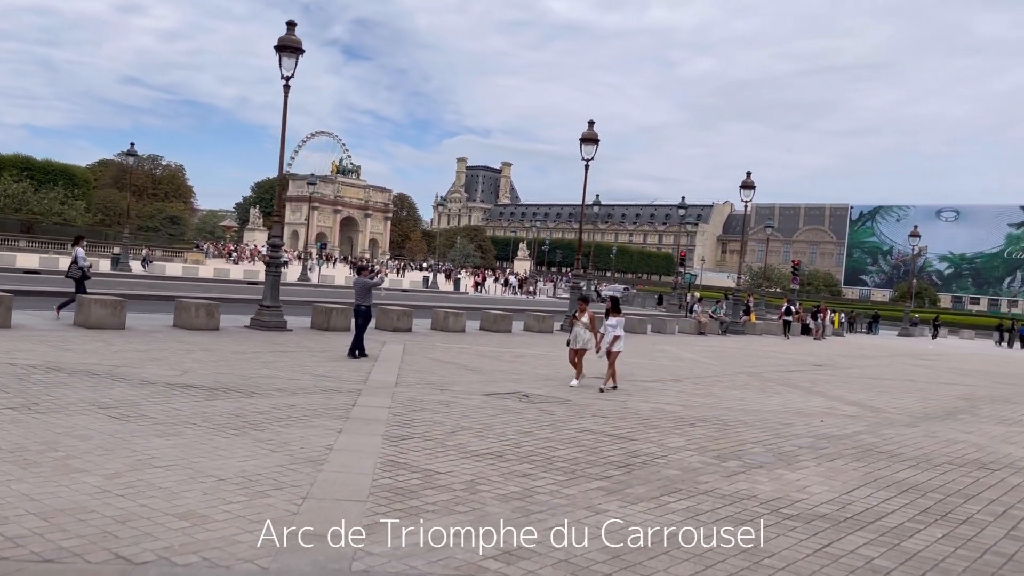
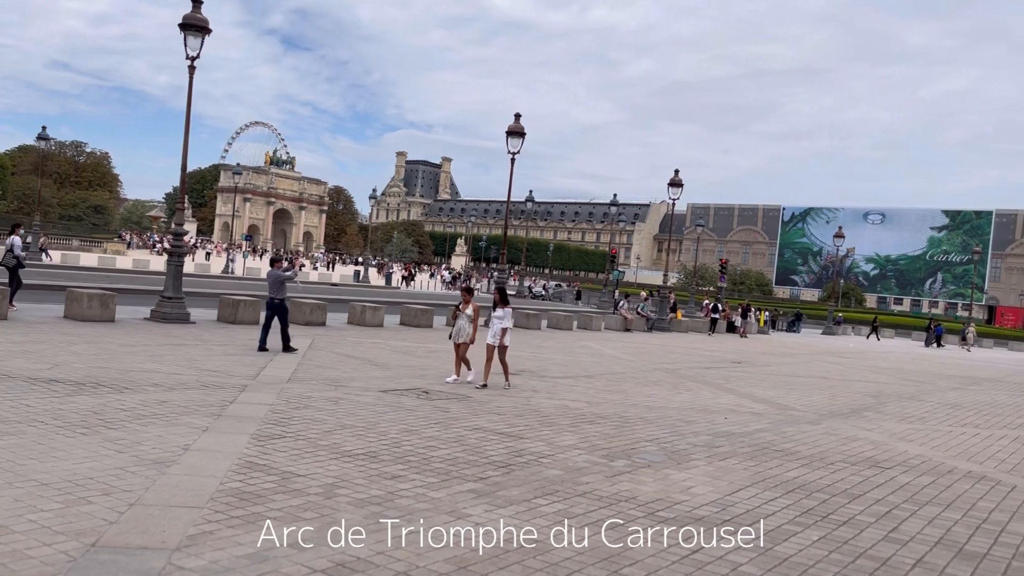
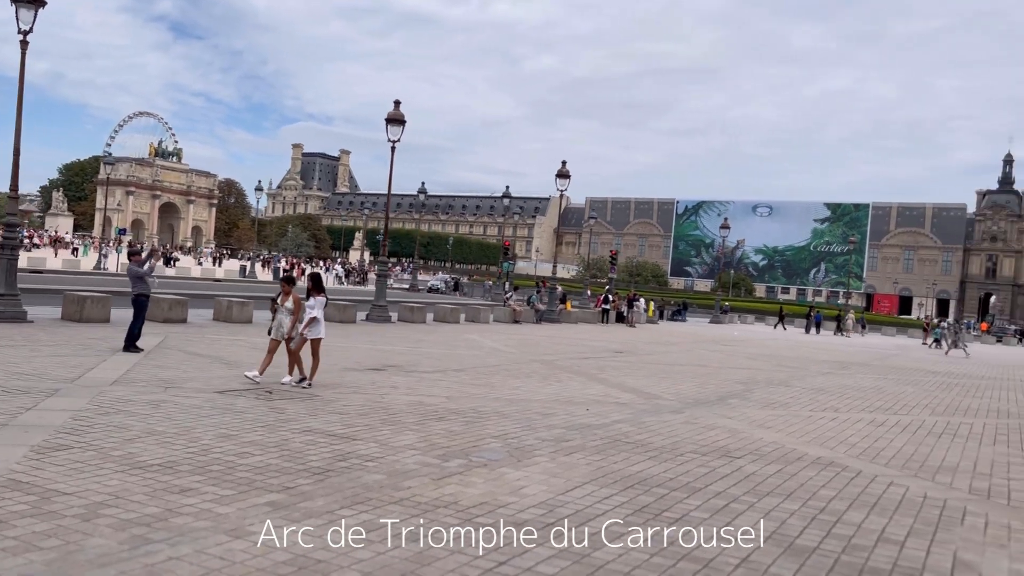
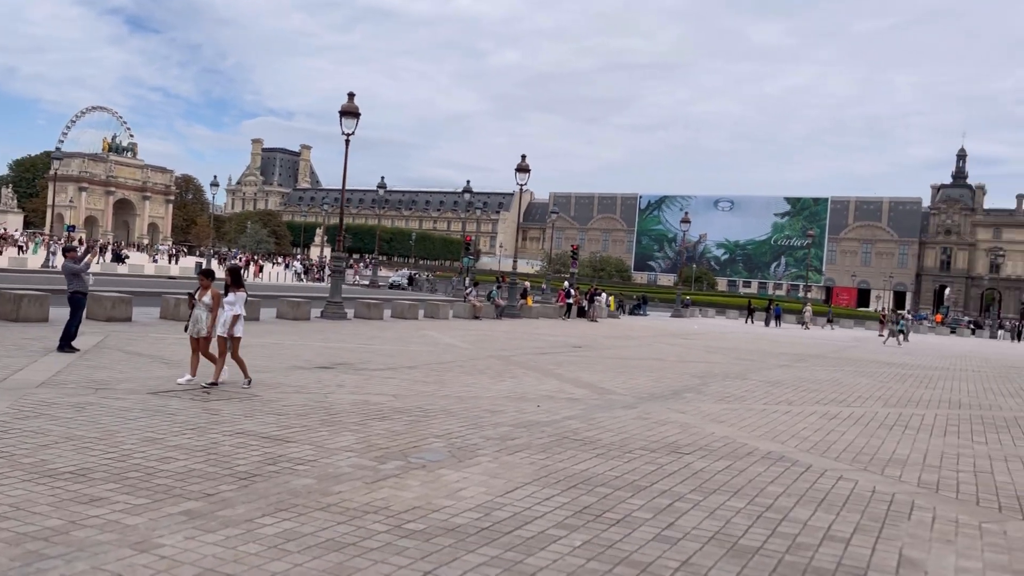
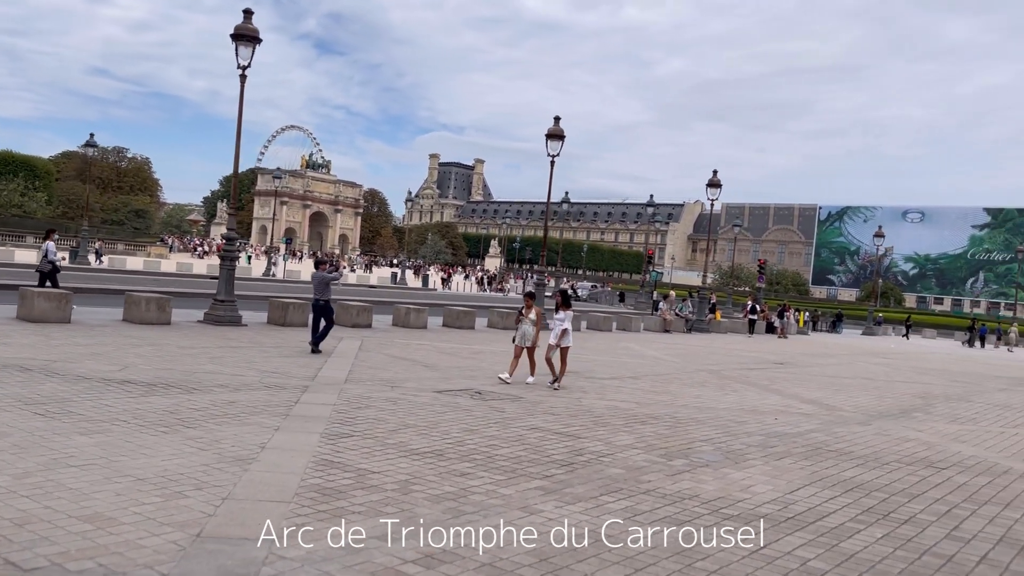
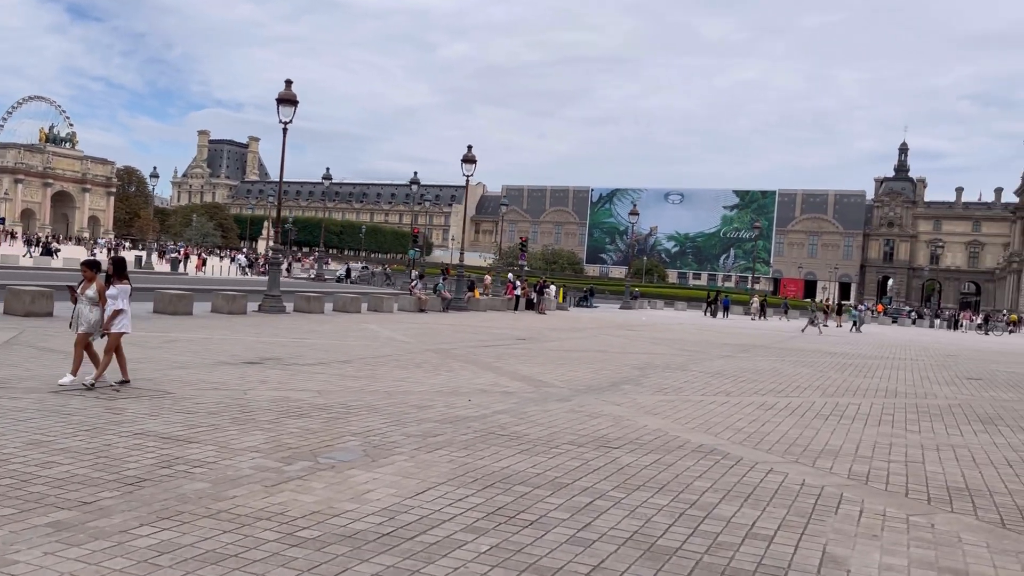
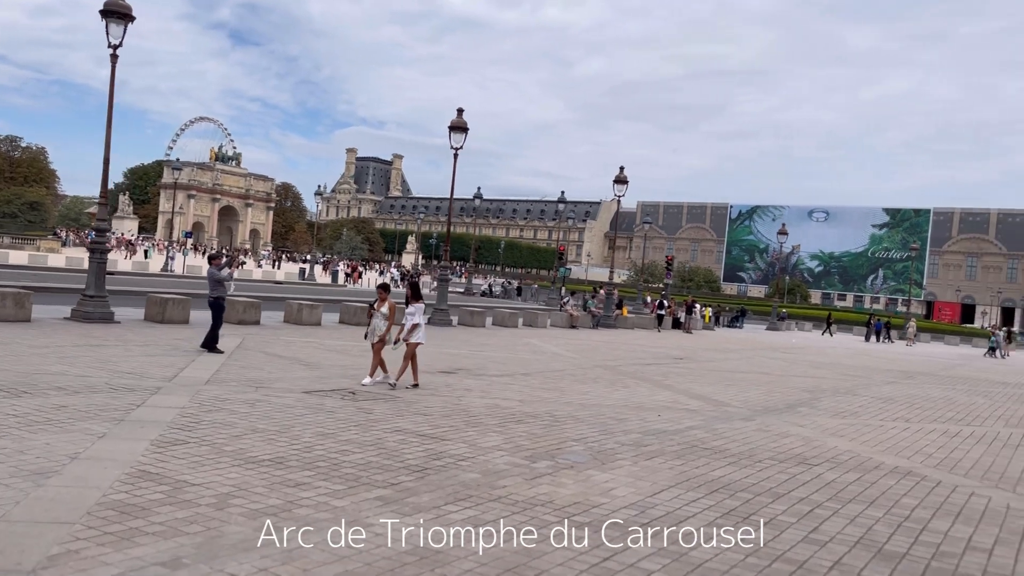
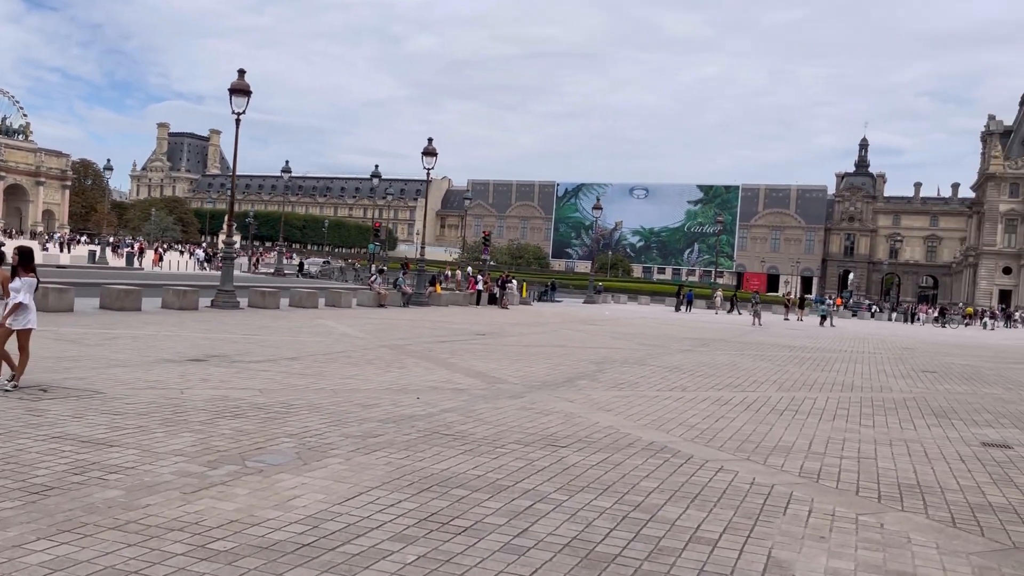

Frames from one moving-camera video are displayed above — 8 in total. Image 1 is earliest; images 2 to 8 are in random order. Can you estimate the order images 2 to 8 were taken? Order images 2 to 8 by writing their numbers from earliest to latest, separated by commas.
5, 2, 7, 3, 4, 6, 8
